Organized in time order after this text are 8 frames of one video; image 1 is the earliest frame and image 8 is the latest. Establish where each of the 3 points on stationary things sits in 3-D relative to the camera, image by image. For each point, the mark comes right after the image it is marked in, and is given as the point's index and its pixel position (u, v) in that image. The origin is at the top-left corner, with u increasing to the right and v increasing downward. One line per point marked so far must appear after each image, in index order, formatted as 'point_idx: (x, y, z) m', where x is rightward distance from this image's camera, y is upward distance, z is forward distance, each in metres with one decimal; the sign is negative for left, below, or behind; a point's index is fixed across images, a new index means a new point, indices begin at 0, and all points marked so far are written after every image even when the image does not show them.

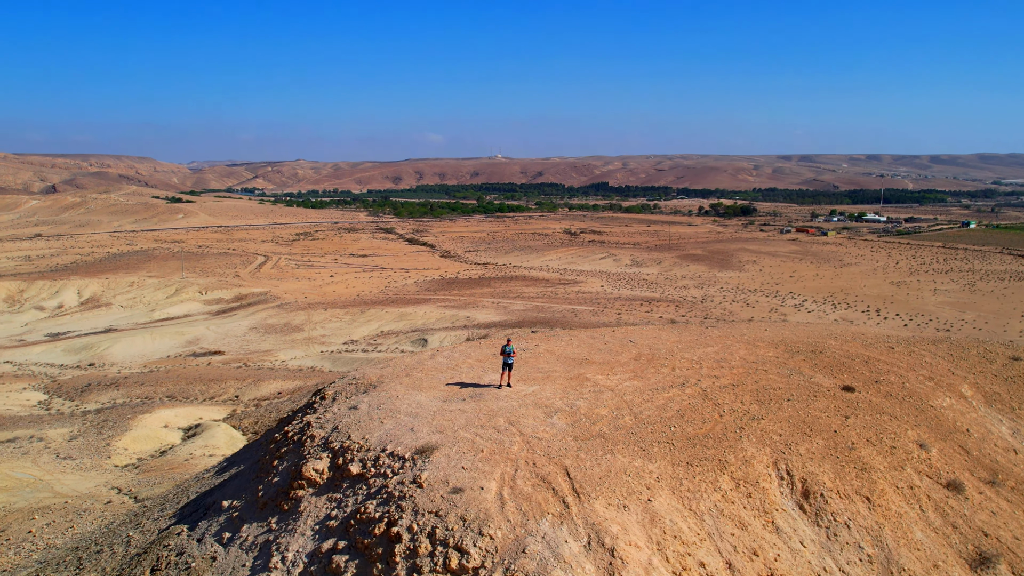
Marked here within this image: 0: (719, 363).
0: (+2.4, -0.9, +6.5) m
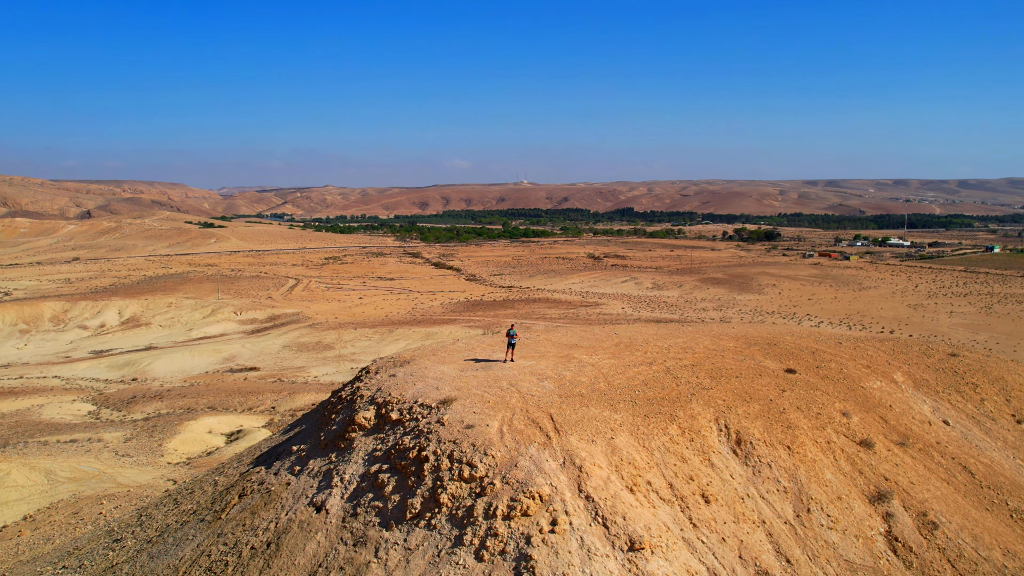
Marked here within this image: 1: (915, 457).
0: (+2.5, -0.9, +7.9) m
1: (+4.9, -2.0, +6.6) m
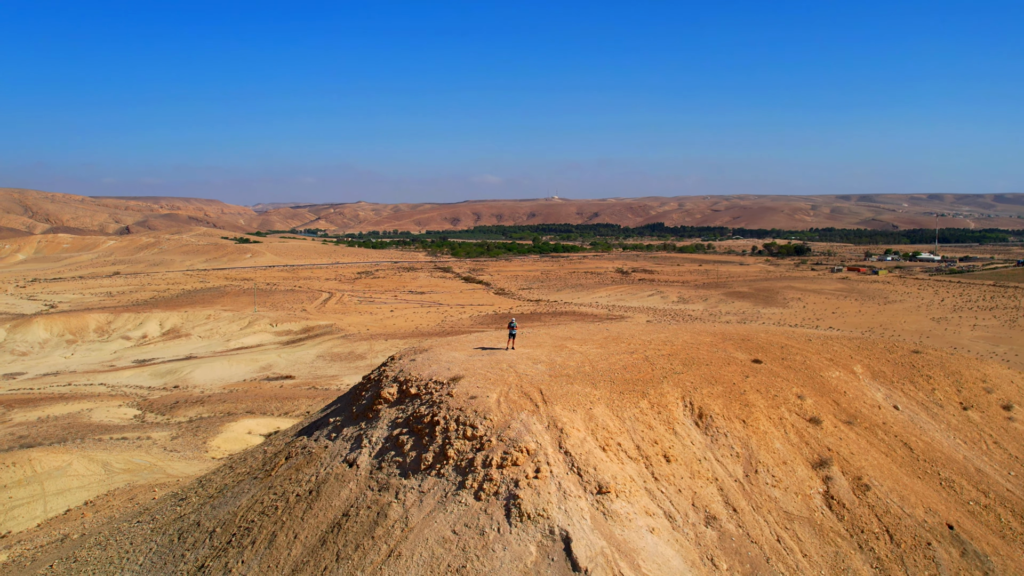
0: (+2.5, -0.9, +9.1) m
1: (+4.8, -2.0, +7.6) m
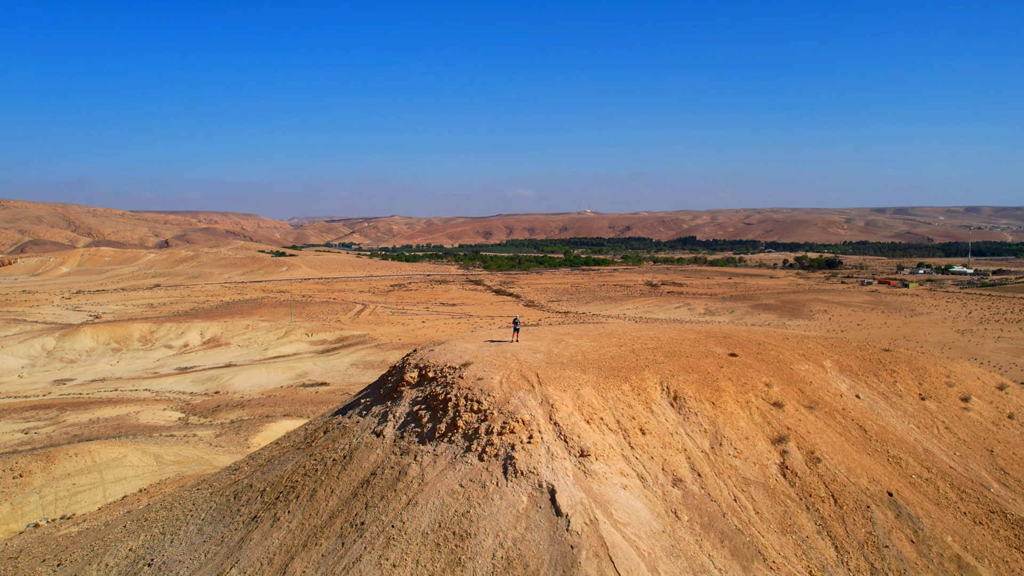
0: (+2.6, -1.0, +10.3) m
1: (+4.9, -2.0, +8.7) m
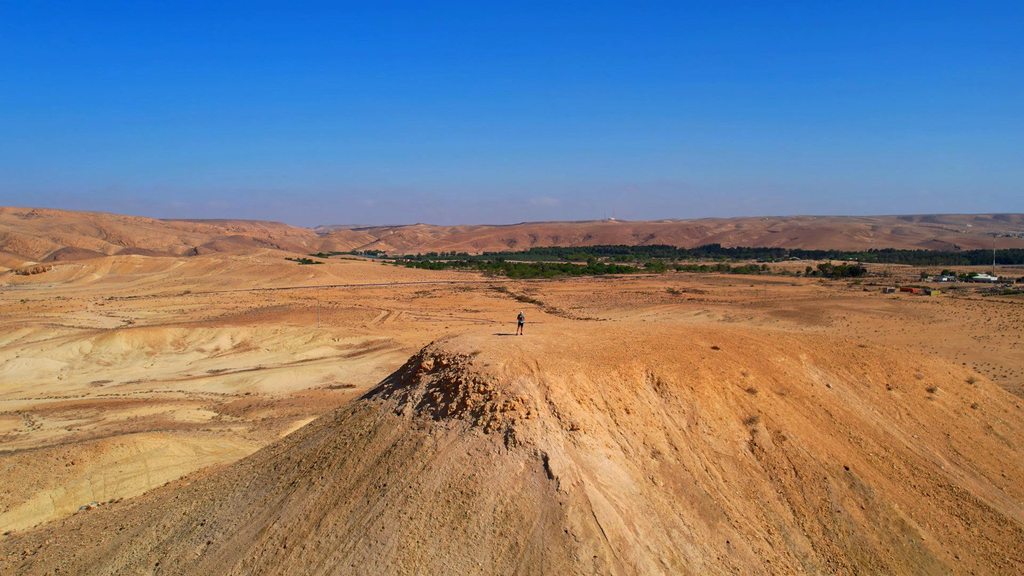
0: (+2.7, -0.9, +11.4) m
1: (+4.9, -2.0, +9.7) m
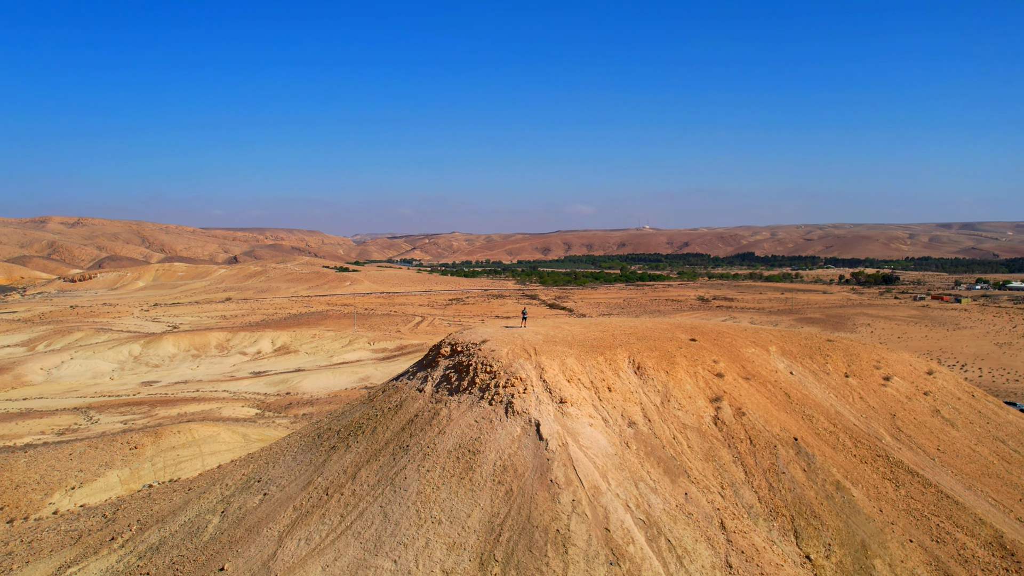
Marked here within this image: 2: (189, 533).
0: (+2.9, -0.9, +13.1) m
1: (+4.9, -2.0, +11.2) m
2: (-7.0, -5.3, +11.8) m
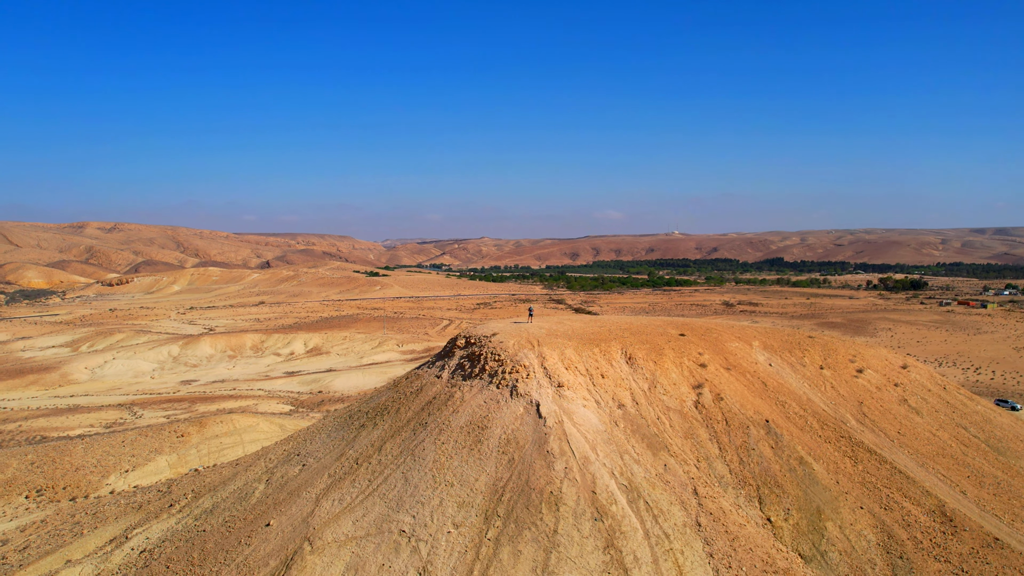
0: (+3.1, -0.9, +14.5) m
1: (+5.1, -2.0, +12.6) m
2: (-6.8, -5.2, +13.6) m
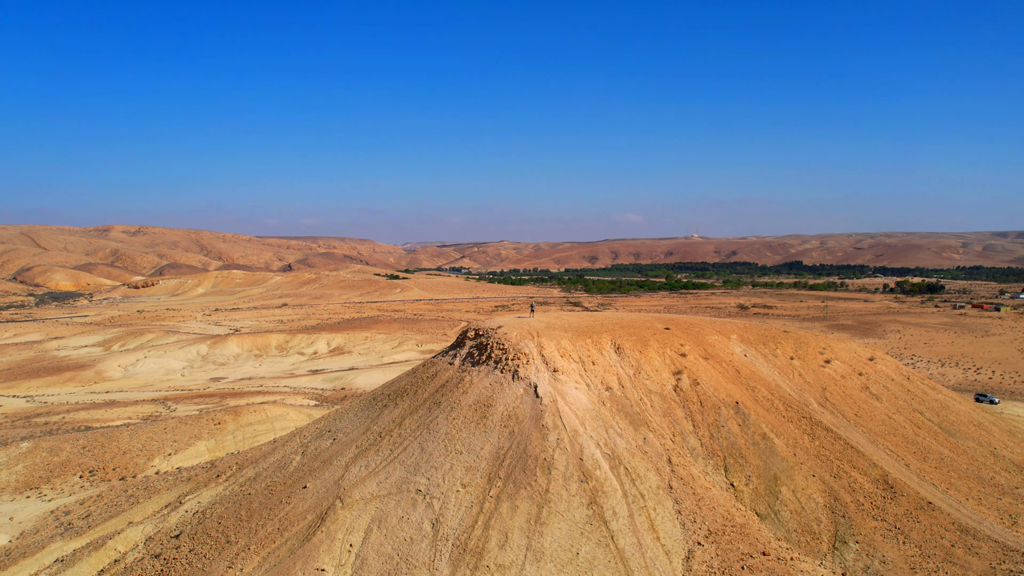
0: (+3.3, -0.9, +16.2) m
1: (+5.1, -1.9, +14.2) m
2: (-6.7, -5.1, +15.7) m
